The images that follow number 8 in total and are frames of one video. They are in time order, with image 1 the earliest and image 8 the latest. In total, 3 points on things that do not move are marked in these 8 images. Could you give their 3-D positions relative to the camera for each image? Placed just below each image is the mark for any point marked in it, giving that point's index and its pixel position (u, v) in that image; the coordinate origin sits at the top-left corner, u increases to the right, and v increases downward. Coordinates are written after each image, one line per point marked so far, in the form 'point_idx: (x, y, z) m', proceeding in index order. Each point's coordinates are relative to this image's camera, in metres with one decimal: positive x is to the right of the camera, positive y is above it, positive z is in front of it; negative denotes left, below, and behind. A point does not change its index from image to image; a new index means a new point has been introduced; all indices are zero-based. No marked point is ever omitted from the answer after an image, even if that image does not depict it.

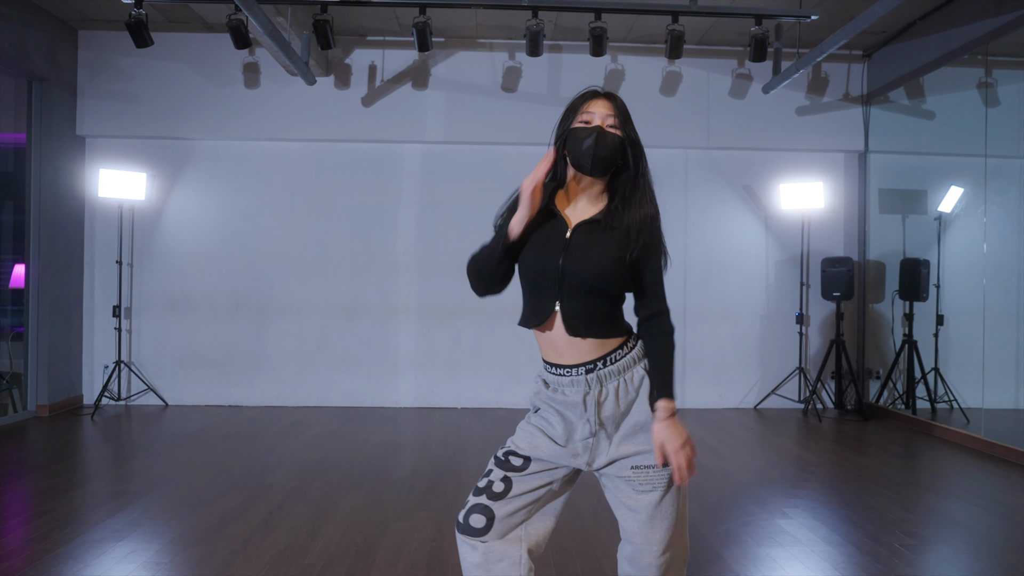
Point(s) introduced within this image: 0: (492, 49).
0: (-0.2, +1.8, +4.7) m
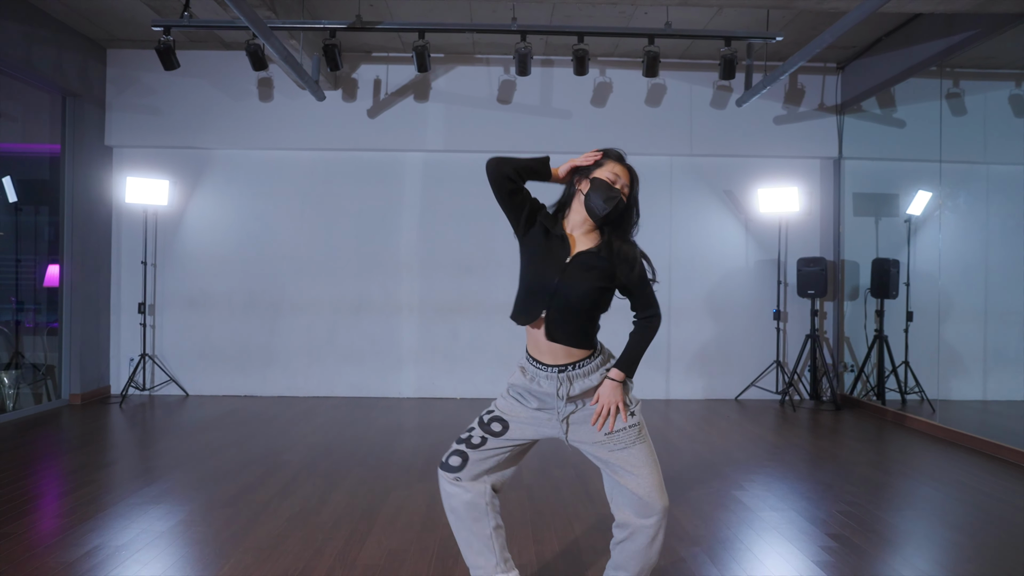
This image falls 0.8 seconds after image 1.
0: (-0.2, +1.8, +5.1) m
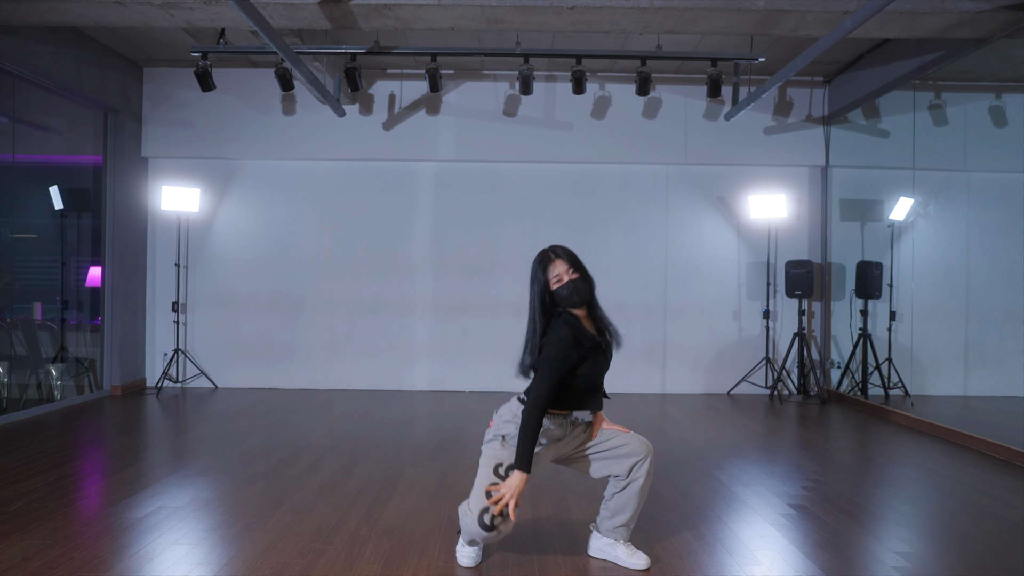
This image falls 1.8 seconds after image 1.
0: (-0.1, +1.8, +5.5) m
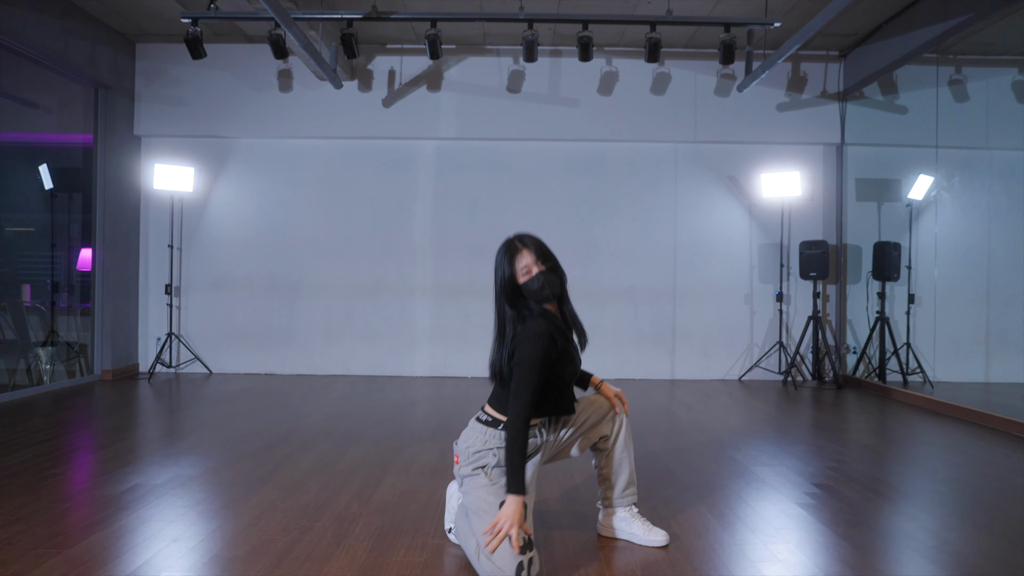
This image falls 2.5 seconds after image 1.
0: (-0.1, +2.0, +5.3) m
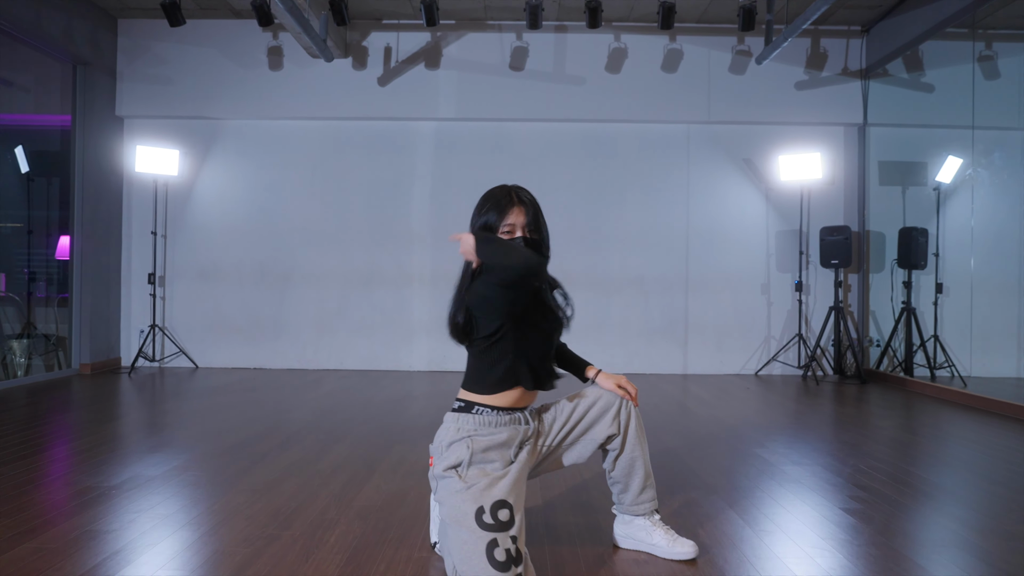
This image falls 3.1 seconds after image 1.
0: (-0.1, +2.1, +5.0) m
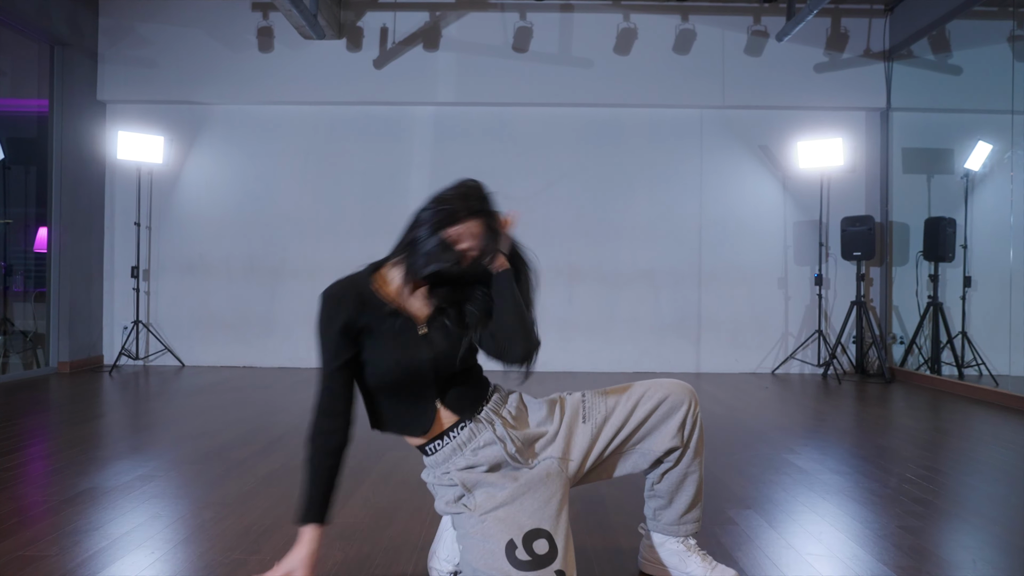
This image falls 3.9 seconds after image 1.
0: (-0.1, +2.1, +4.7) m
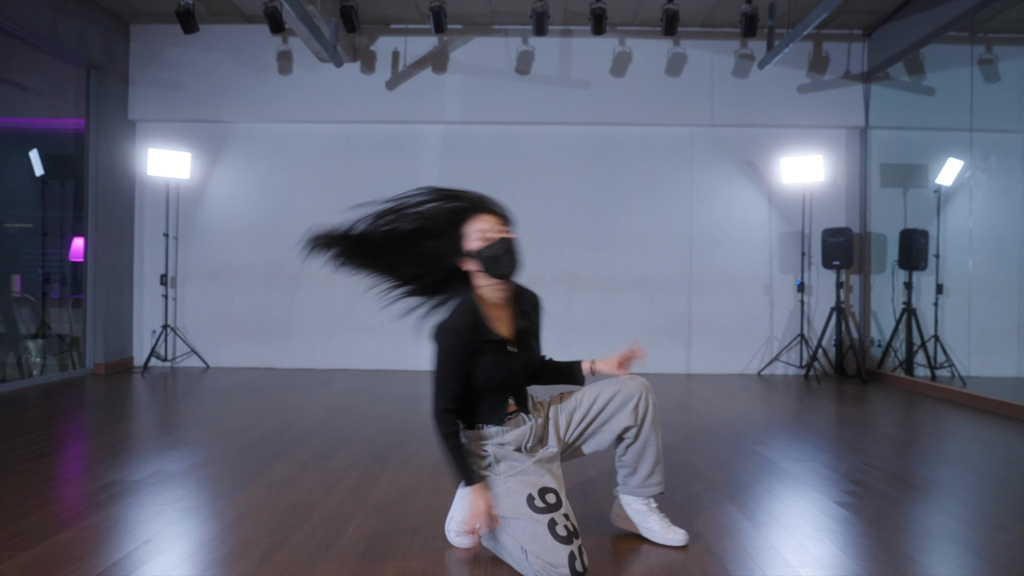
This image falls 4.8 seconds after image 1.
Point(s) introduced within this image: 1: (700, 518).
0: (0.0, +2.1, +5.1) m
1: (+0.7, -0.8, +2.1) m
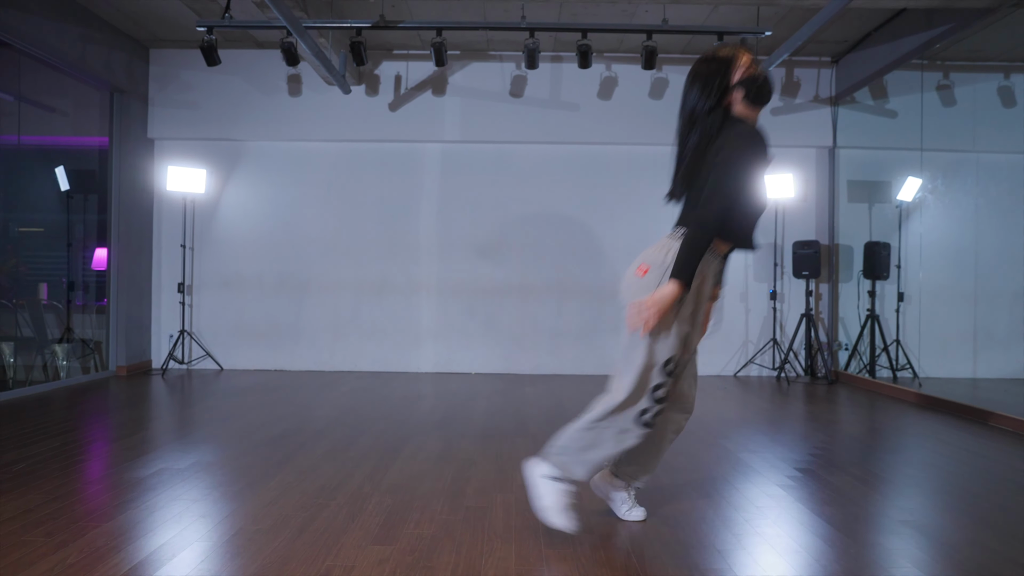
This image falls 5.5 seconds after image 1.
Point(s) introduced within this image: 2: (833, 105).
0: (-0.1, +2.0, +5.4) m
1: (+0.6, -0.9, +2.5) m
2: (+2.9, +1.7, +5.6) m
